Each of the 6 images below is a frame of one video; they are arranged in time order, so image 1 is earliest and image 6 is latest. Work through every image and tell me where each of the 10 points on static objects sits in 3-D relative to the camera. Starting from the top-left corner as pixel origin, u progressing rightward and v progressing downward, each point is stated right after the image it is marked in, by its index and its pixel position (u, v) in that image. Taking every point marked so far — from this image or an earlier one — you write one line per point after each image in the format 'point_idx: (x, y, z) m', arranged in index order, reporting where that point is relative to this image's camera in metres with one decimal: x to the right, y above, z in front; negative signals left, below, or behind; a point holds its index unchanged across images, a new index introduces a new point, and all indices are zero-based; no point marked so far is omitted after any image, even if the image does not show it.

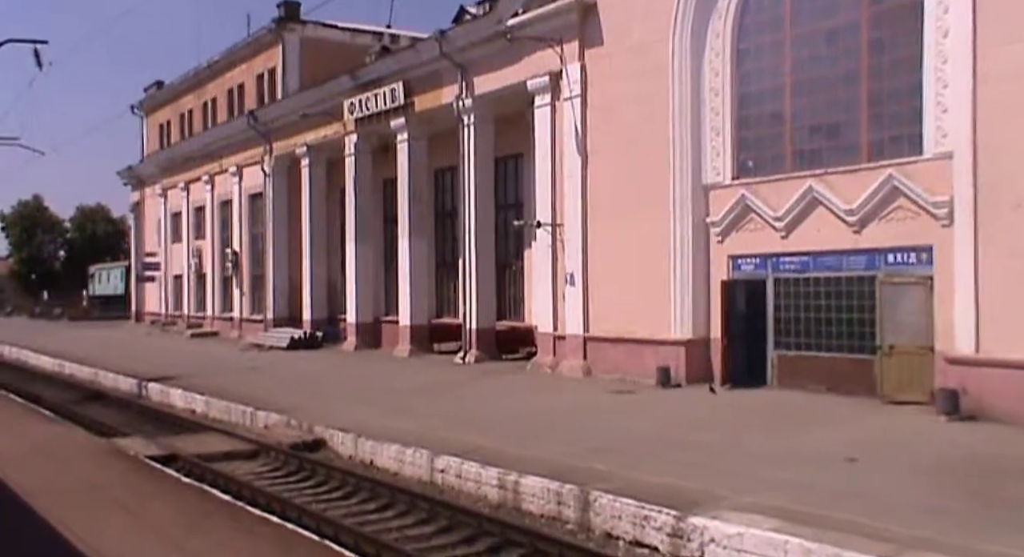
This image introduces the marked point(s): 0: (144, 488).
0: (-4.0, -2.3, +11.4) m
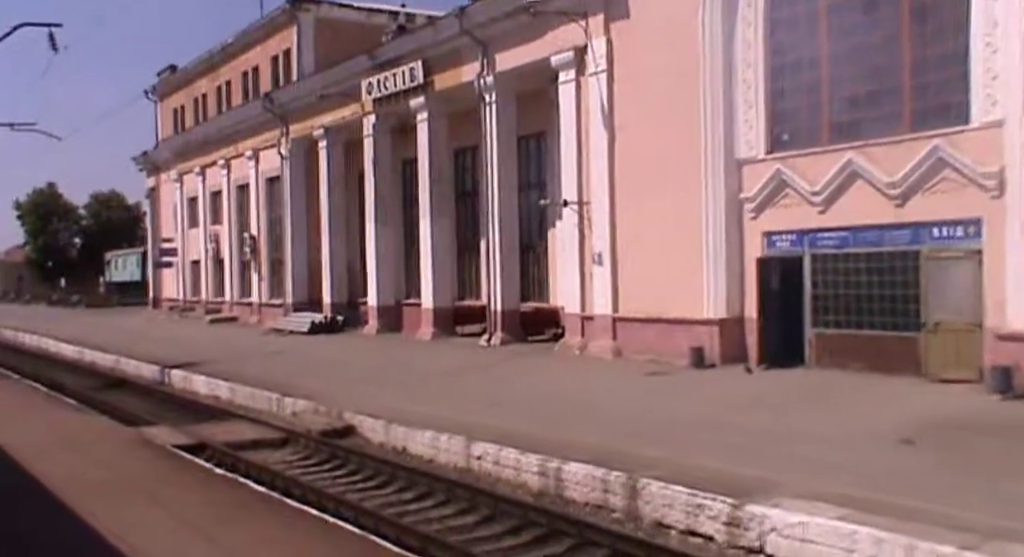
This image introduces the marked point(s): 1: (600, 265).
0: (-3.6, -2.1, +11.1) m
1: (+1.7, +0.3, +19.9) m
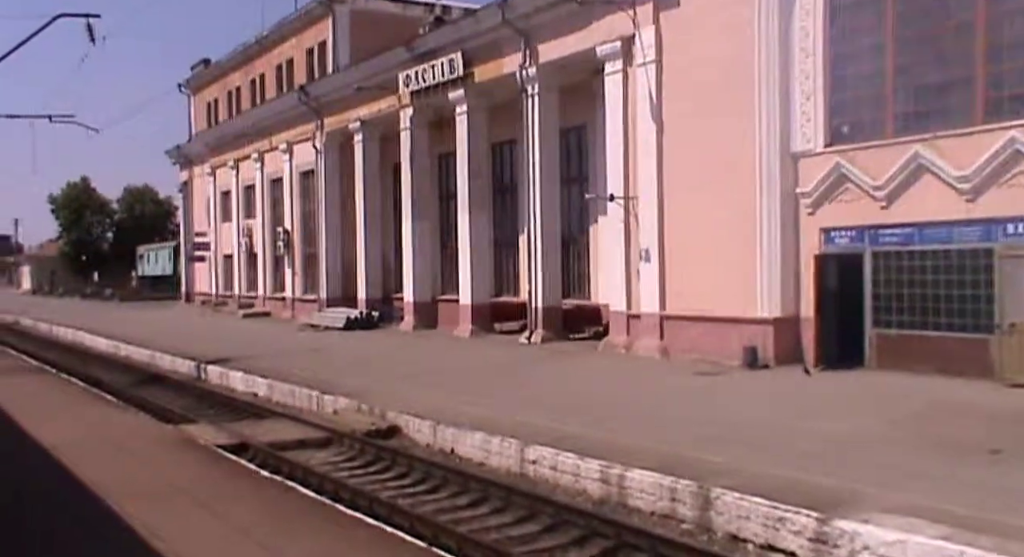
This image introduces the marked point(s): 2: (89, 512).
0: (-3.0, -2.1, +10.7) m
1: (+2.5, +0.3, +19.4) m
2: (-3.8, -2.1, +9.3) m
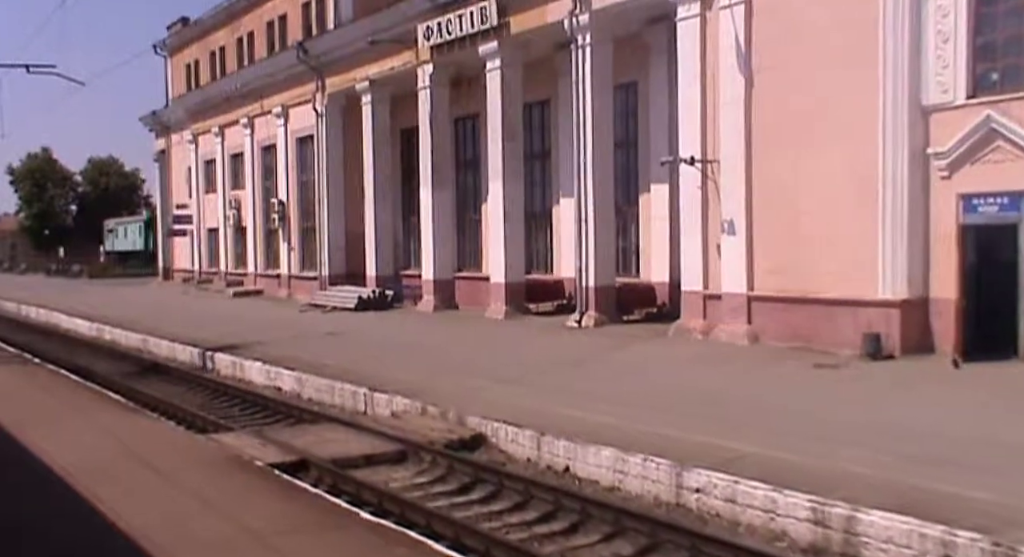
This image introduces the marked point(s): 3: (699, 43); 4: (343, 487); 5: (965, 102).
0: (-1.7, -1.9, +8.1) m
1: (+3.6, +0.7, +16.9) m
2: (-2.4, -1.9, +6.7) m
3: (+3.1, +3.9, +17.3) m
4: (-1.6, -1.9, +9.7) m
5: (+6.0, +2.3, +13.7) m
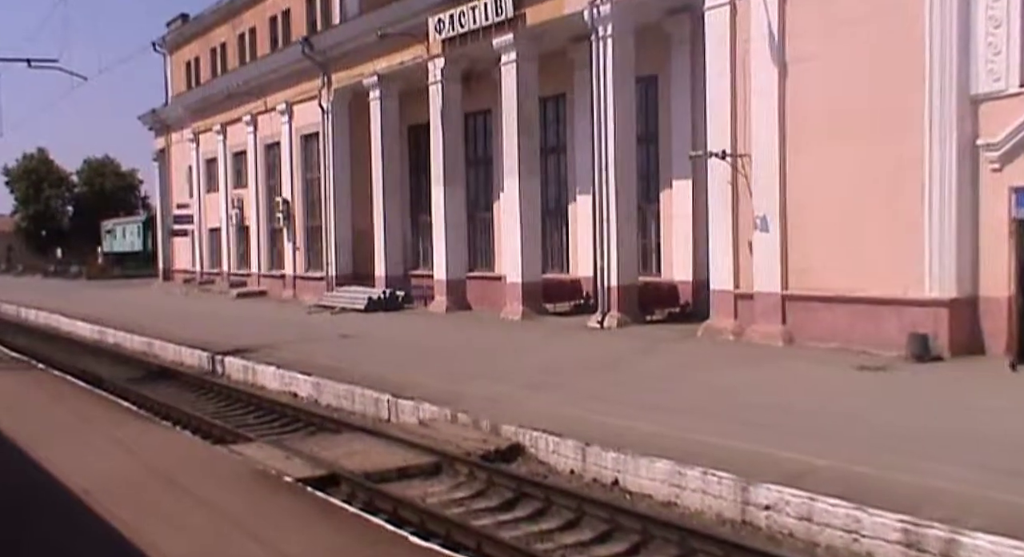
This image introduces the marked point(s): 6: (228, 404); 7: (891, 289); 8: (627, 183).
0: (-1.3, -1.9, +7.4) m
1: (+3.9, +0.7, +16.2) m
2: (-2.0, -2.0, +6.0) m
3: (+3.5, +3.9, +16.7) m
4: (-1.2, -1.9, +9.0) m
5: (+6.4, +2.4, +13.1) m
6: (-4.3, -1.9, +15.6) m
7: (+5.2, -0.1, +14.3) m
8: (+2.2, +1.8, +19.6) m
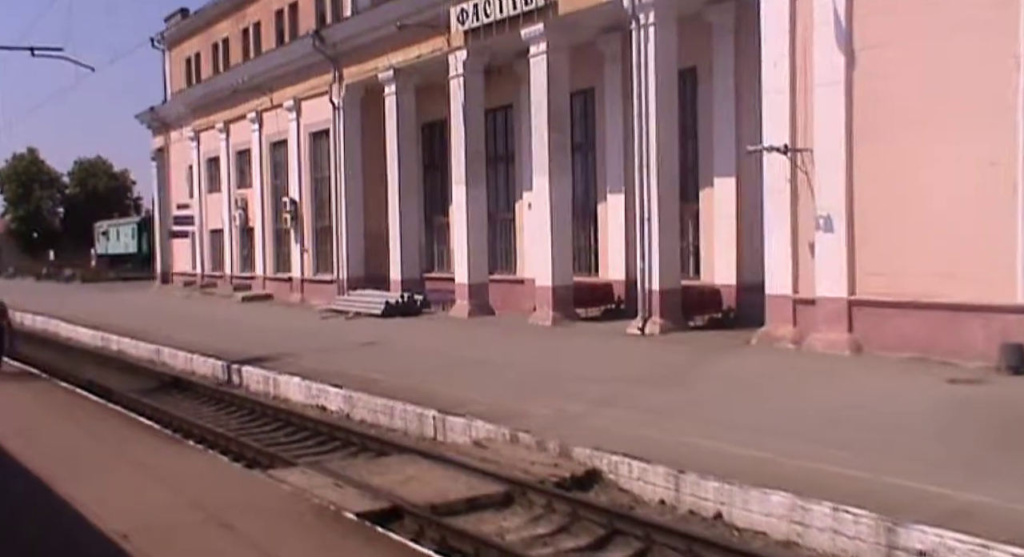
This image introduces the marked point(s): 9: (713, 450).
0: (-0.5, -1.9, +6.2) m
1: (+4.6, +0.7, +15.1) m
2: (-1.2, -2.0, +4.8) m
3: (+4.1, +3.9, +15.5) m
4: (-0.4, -2.0, +7.8) m
5: (+7.0, +2.3, +11.9) m
6: (-3.6, -1.9, +14.3) m
7: (+5.9, -0.2, +13.2) m
8: (+2.8, +1.7, +18.5) m
9: (+1.8, -1.6, +9.4) m
